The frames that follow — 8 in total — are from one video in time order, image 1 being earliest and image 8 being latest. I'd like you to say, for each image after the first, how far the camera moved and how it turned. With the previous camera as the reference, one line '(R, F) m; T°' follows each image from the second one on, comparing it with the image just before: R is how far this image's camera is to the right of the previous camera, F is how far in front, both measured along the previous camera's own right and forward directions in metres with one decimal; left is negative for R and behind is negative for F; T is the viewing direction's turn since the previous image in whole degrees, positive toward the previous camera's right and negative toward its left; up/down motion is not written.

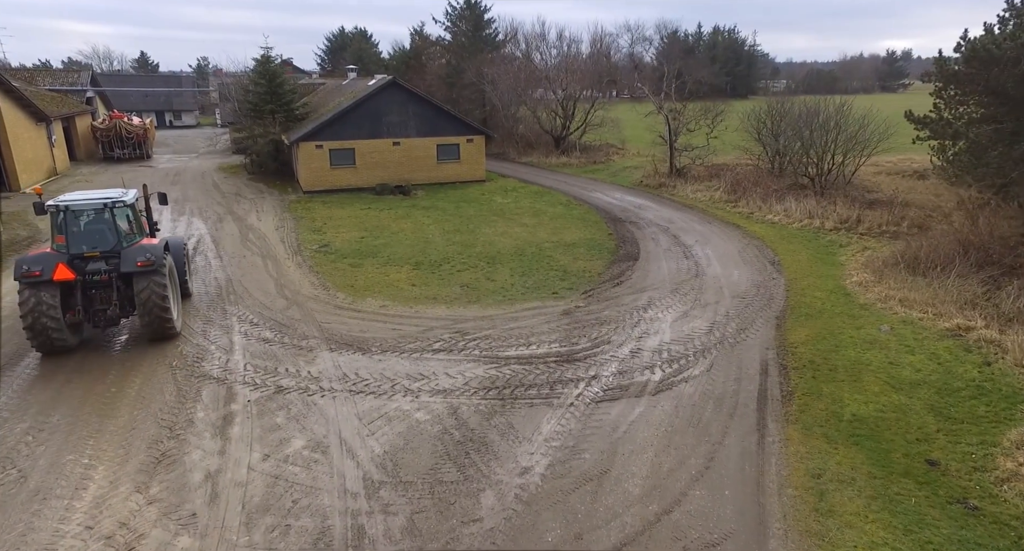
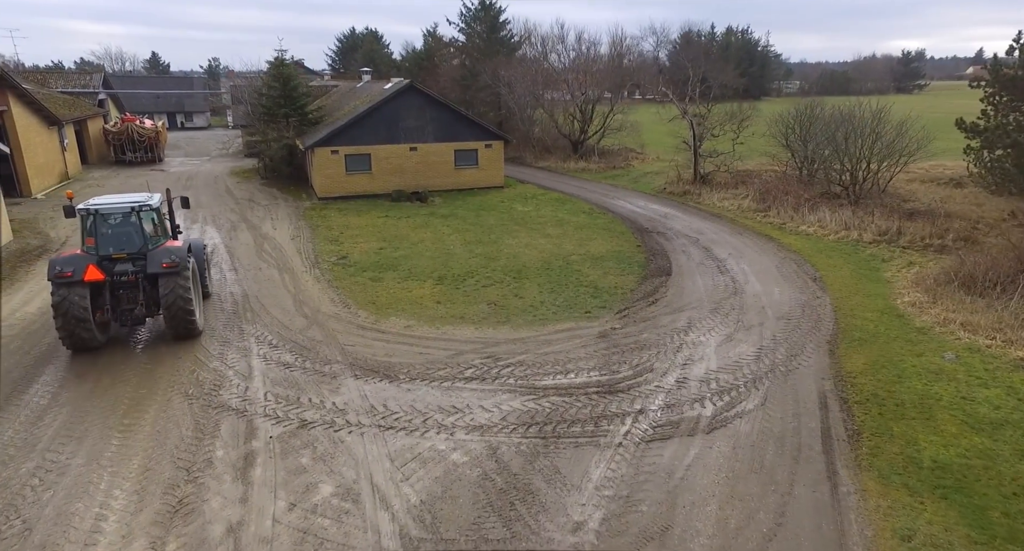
(-0.4, +0.6) m; -1°
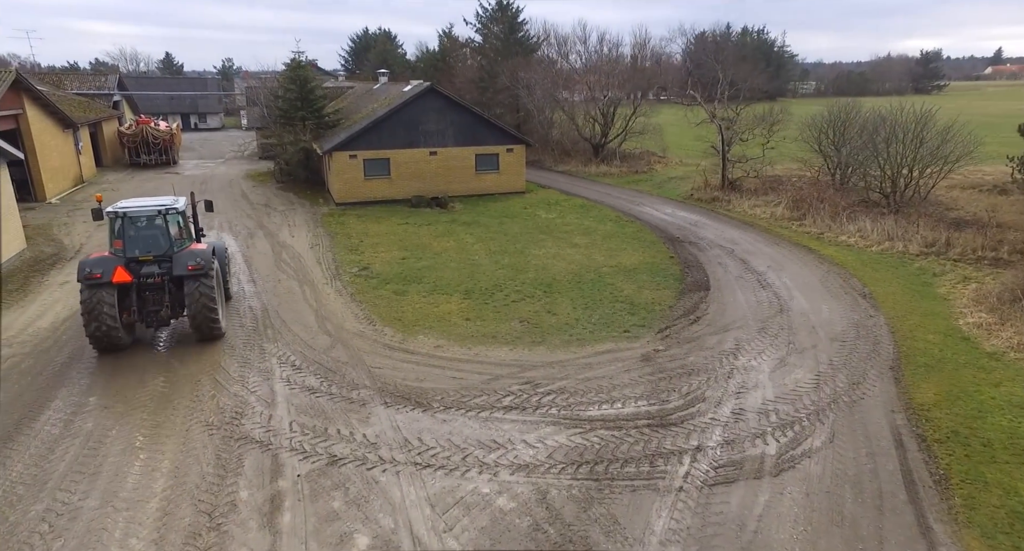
(-0.4, +0.6) m; -1°
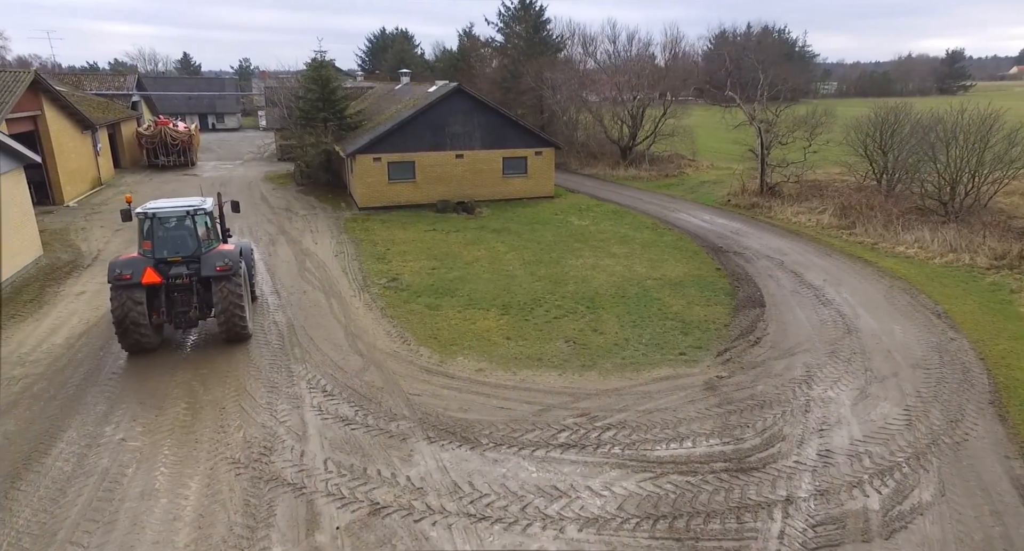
(-0.5, +0.8) m; -1°
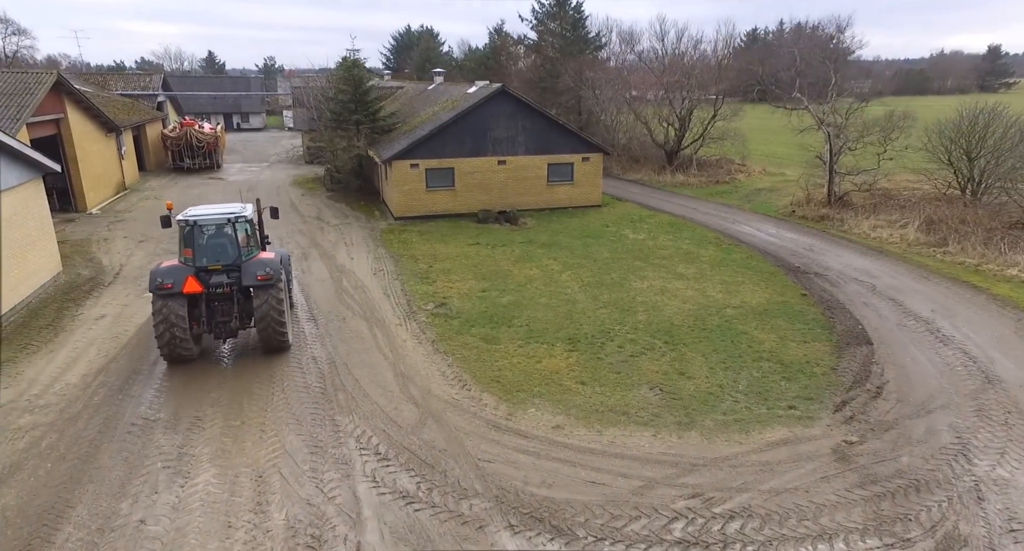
(-0.8, +1.5) m; -2°
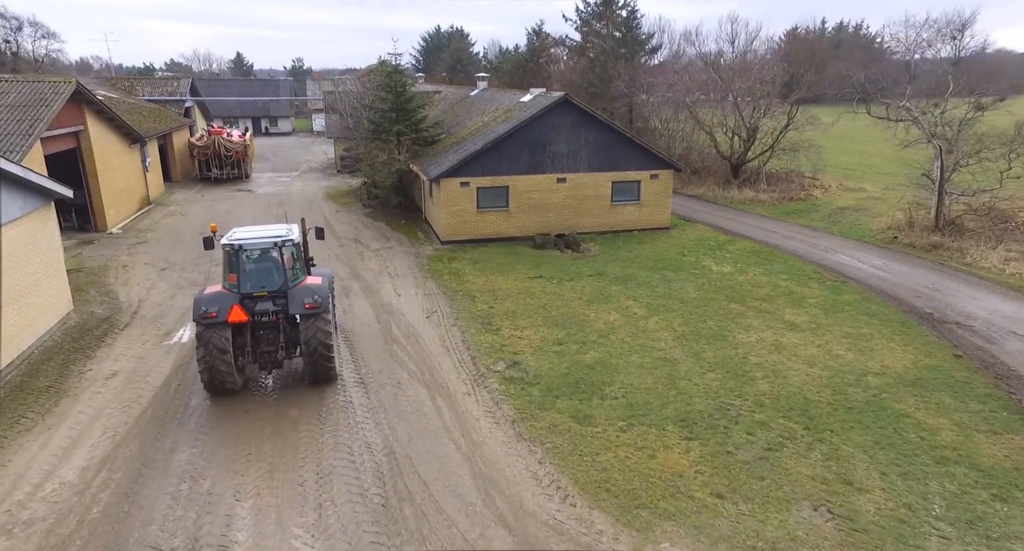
(-1.1, +2.2) m; -2°
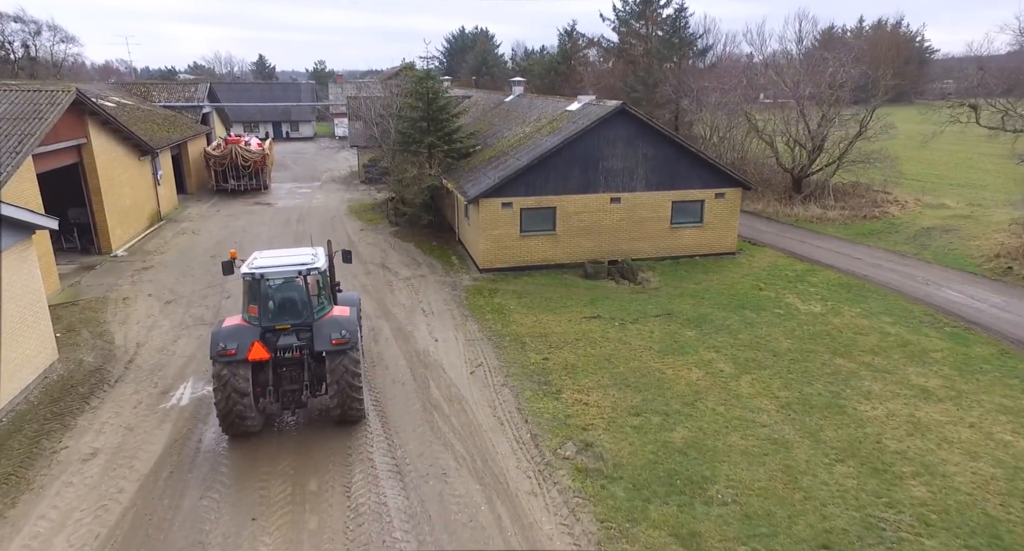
(-0.7, +2.2) m; -2°
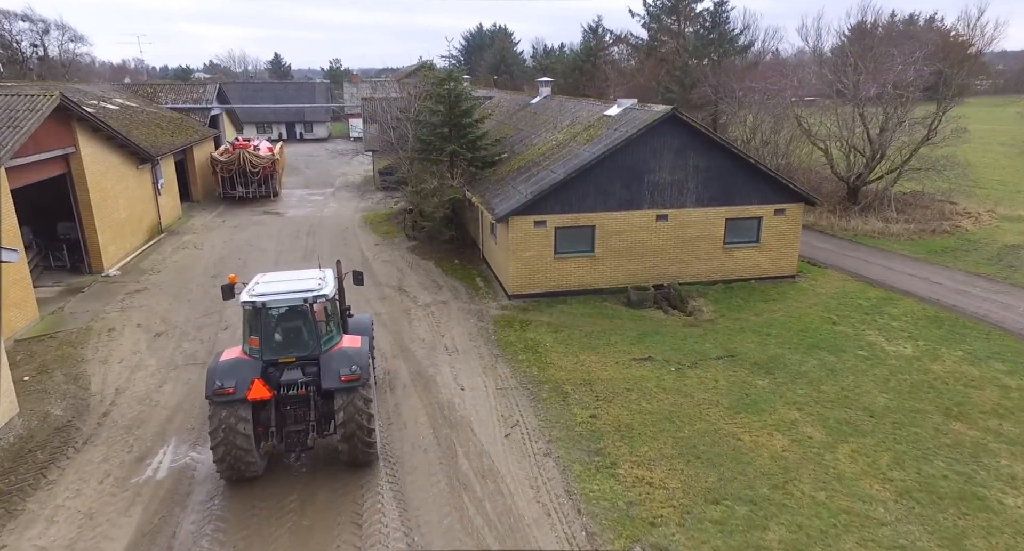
(-0.4, +1.9) m; -1°
